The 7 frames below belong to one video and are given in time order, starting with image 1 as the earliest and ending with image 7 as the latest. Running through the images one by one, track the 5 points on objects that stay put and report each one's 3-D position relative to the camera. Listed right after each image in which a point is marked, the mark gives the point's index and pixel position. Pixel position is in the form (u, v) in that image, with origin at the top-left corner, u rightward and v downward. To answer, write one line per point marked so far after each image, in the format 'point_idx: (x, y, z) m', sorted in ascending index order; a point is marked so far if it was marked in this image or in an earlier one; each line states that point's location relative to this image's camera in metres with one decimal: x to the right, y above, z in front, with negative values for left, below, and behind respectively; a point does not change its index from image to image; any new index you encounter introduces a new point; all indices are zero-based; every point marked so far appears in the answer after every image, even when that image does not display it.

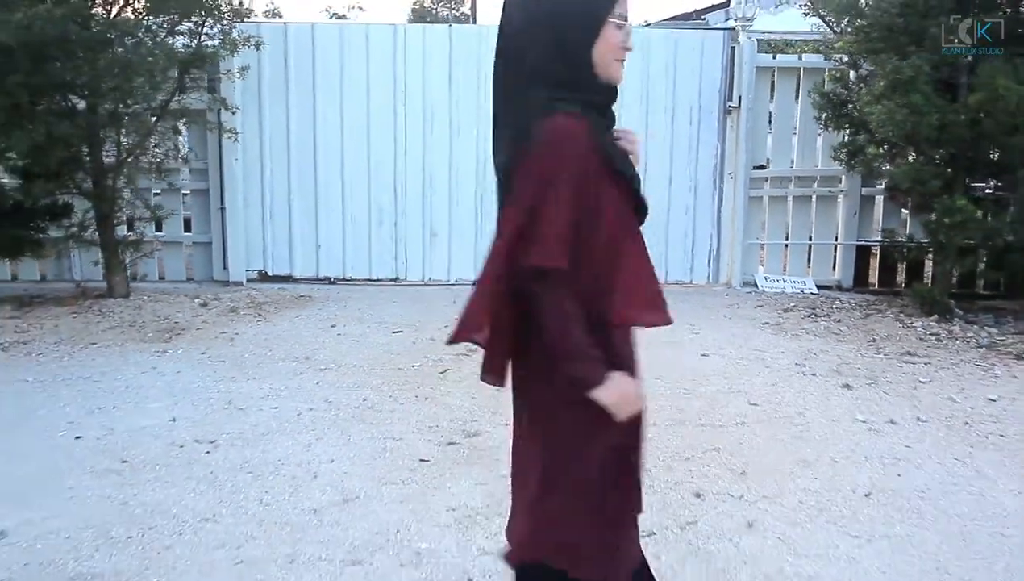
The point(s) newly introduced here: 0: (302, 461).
0: (-0.8, -0.6, +3.9) m
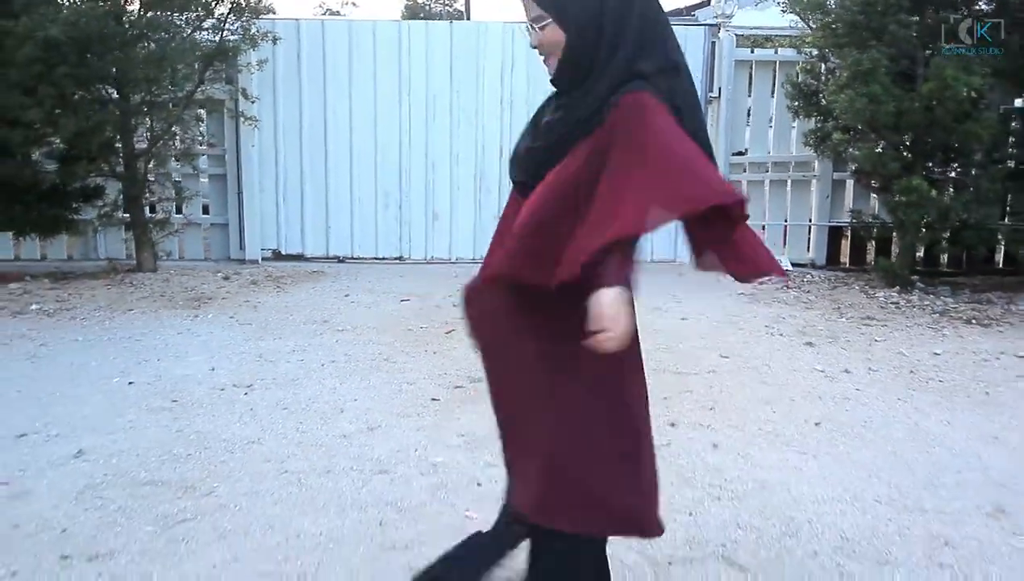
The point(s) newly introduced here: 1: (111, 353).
0: (-0.8, -0.5, +4.5) m
1: (-2.1, -0.3, +5.3) m
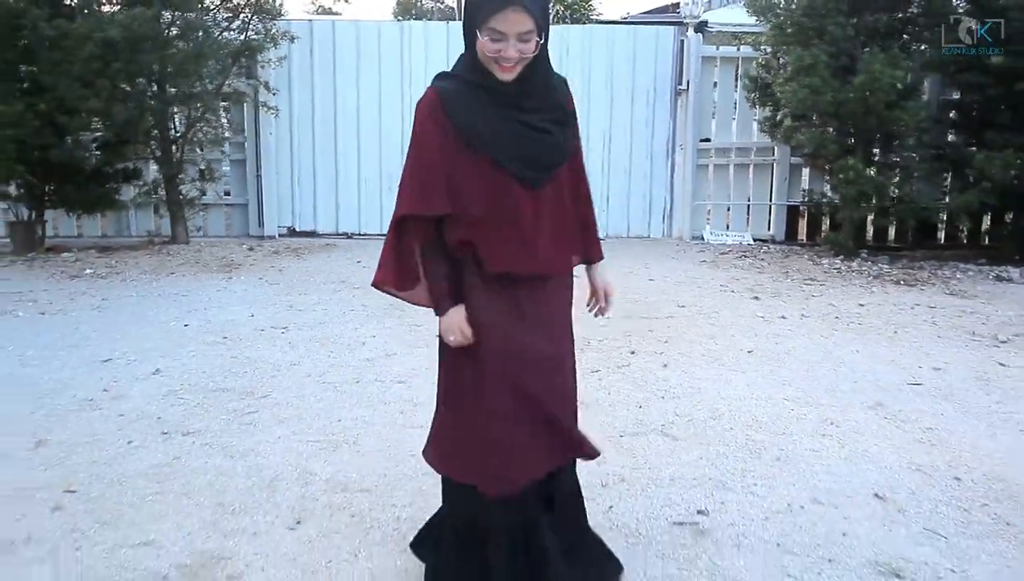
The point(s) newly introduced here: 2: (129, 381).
0: (-0.9, -0.2, +5.5) m
1: (-2.1, -0.1, +6.3) m
2: (-1.7, -0.4, +4.7) m
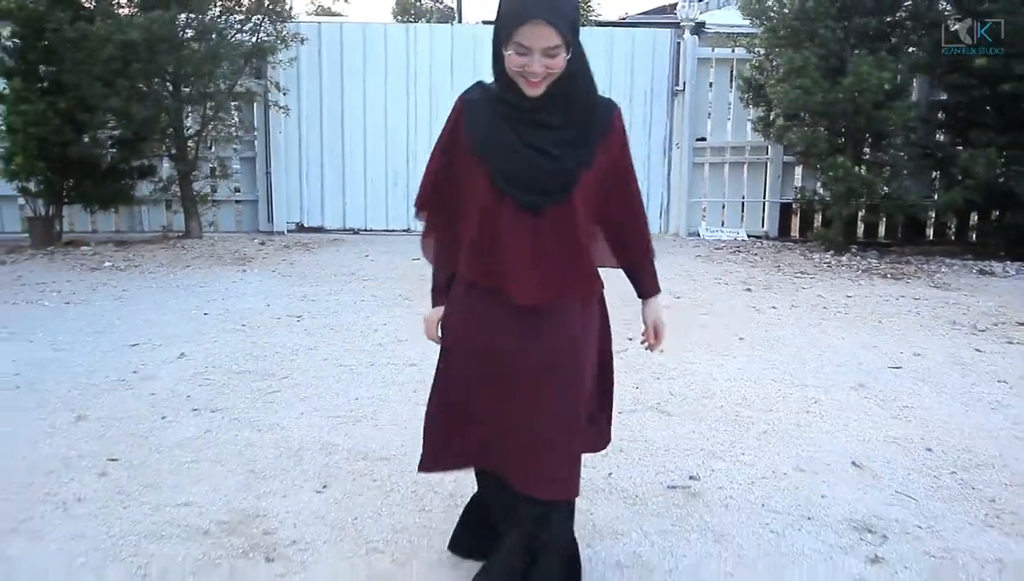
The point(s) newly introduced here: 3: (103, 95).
0: (-0.8, -0.2, +5.8) m
1: (-2.1, 0.0, +6.6) m
2: (-1.7, -0.4, +5.0) m
3: (-3.0, +1.4, +7.6) m
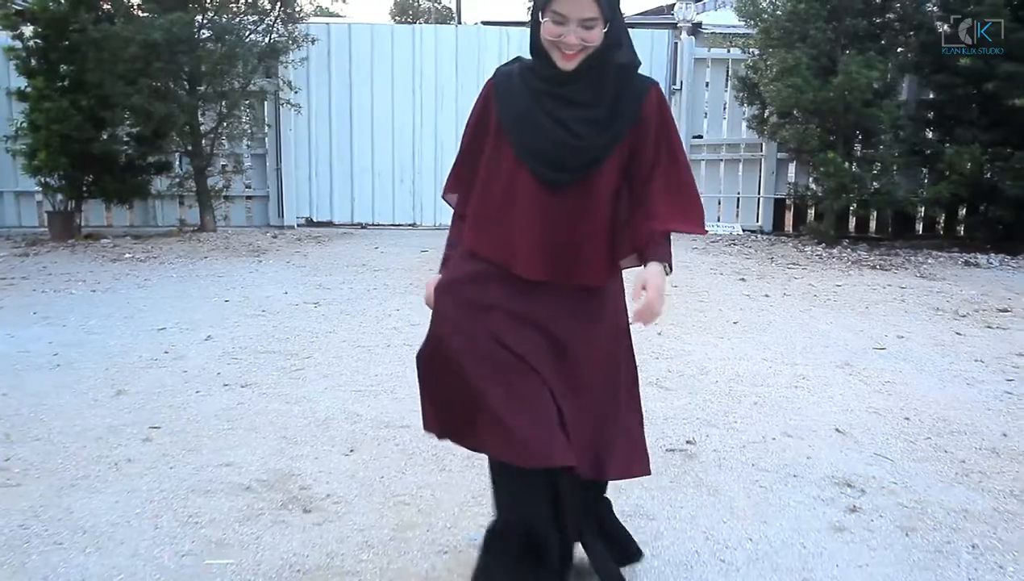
0: (-0.8, -0.1, +6.1) m
1: (-2.1, 0.0, +6.9) m
2: (-1.7, -0.3, +5.3) m
3: (-3.0, +1.5, +7.9) m
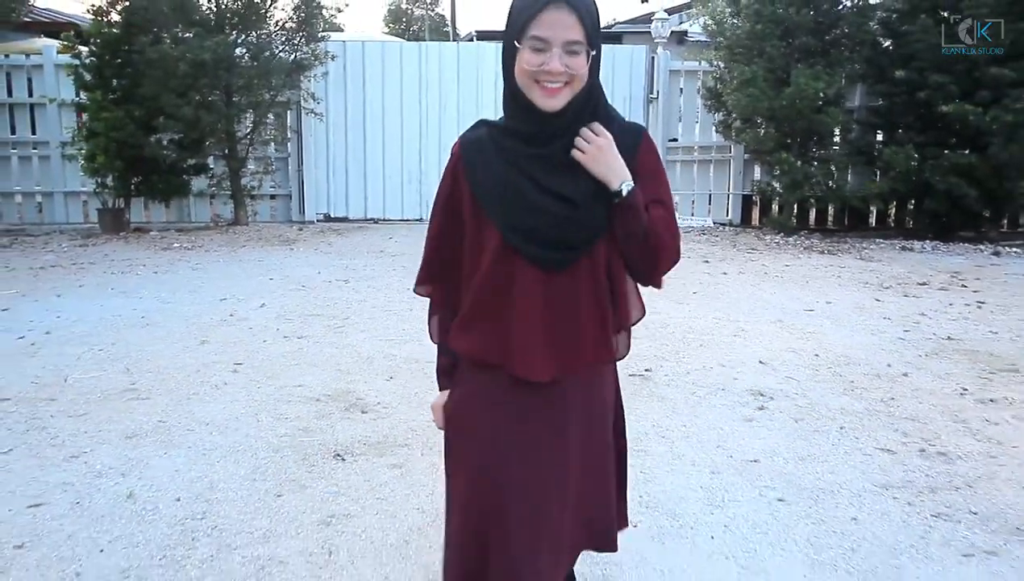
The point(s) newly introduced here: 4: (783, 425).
0: (-0.8, 0.0, +7.3) m
1: (-2.1, +0.2, +8.1) m
2: (-1.7, -0.1, +6.5) m
3: (-3.0, +1.7, +9.1) m
4: (+1.1, -0.6, +4.3) m
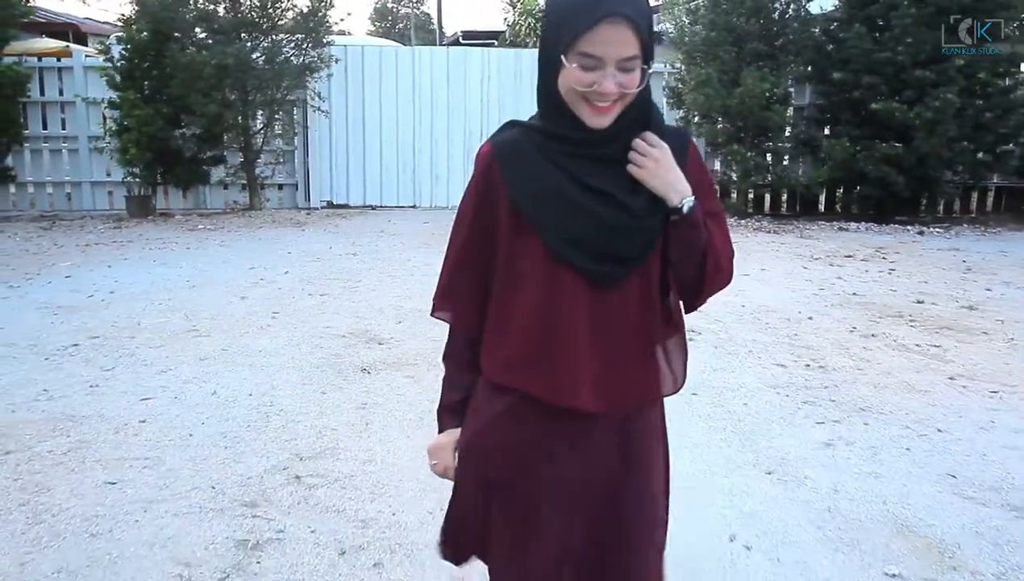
0: (-0.9, +0.3, +8.6) m
1: (-2.2, +0.4, +9.3) m
2: (-1.8, +0.1, +7.7) m
3: (-3.2, +1.9, +10.3) m
4: (+1.0, -0.3, +5.5) m
